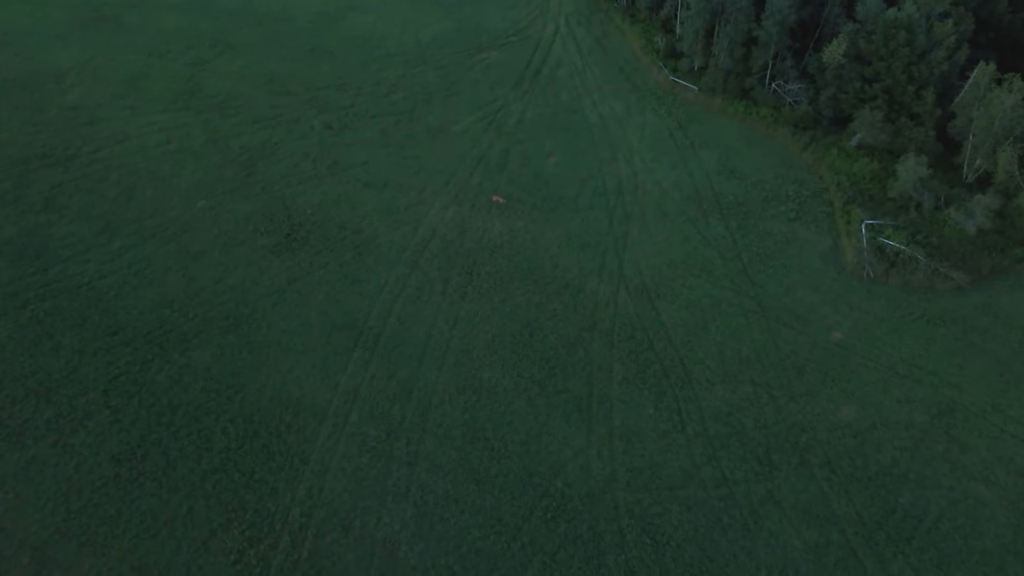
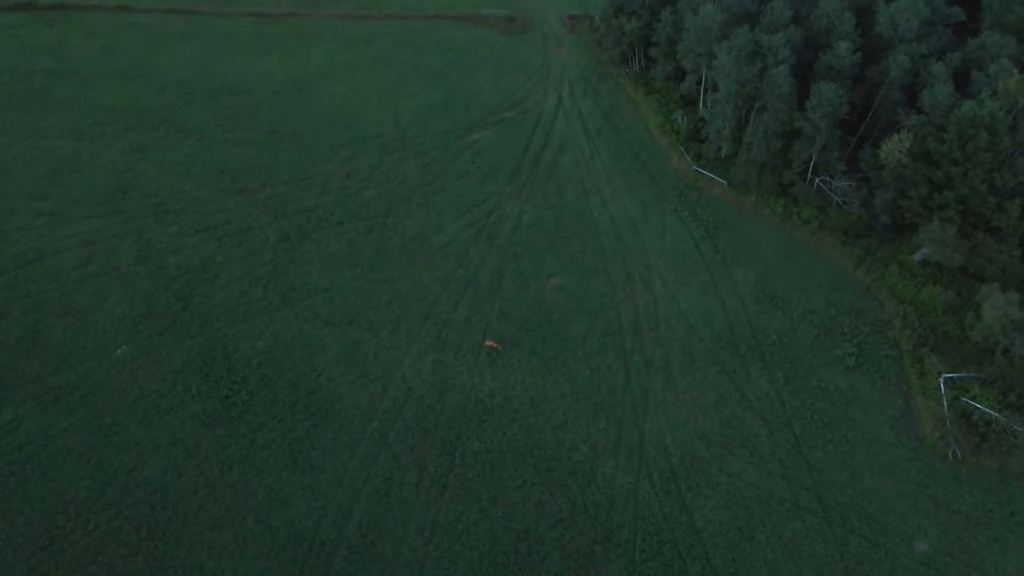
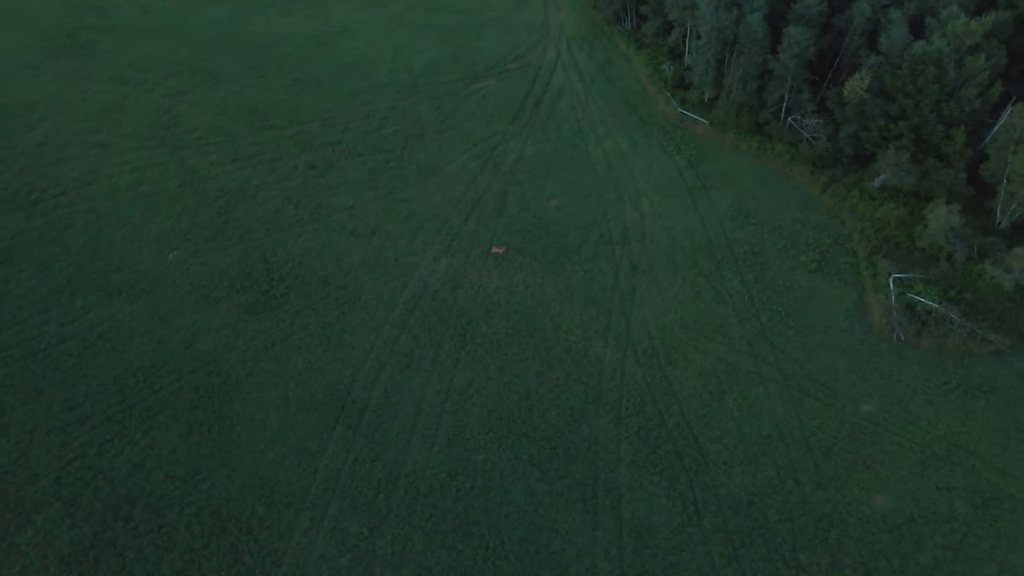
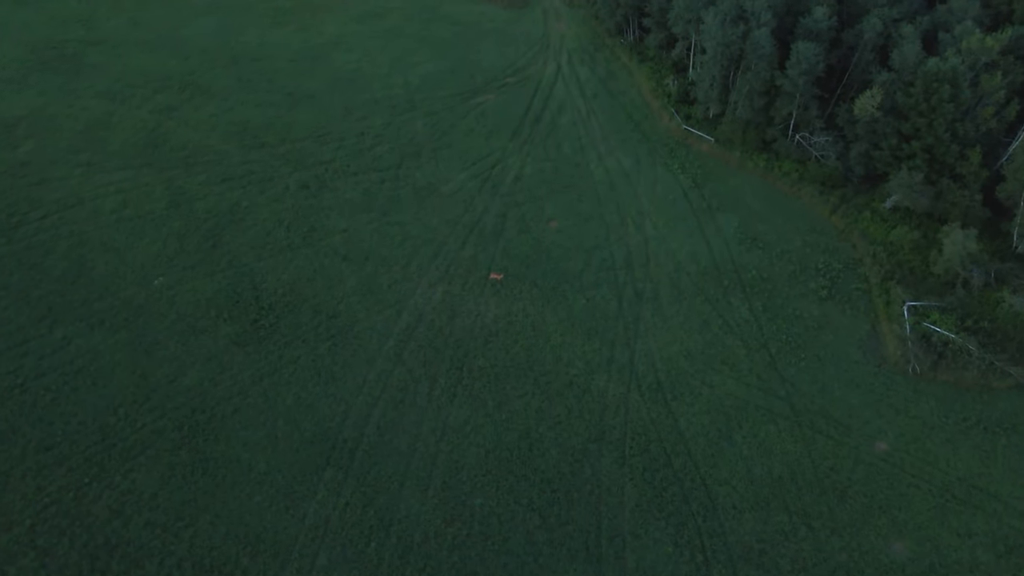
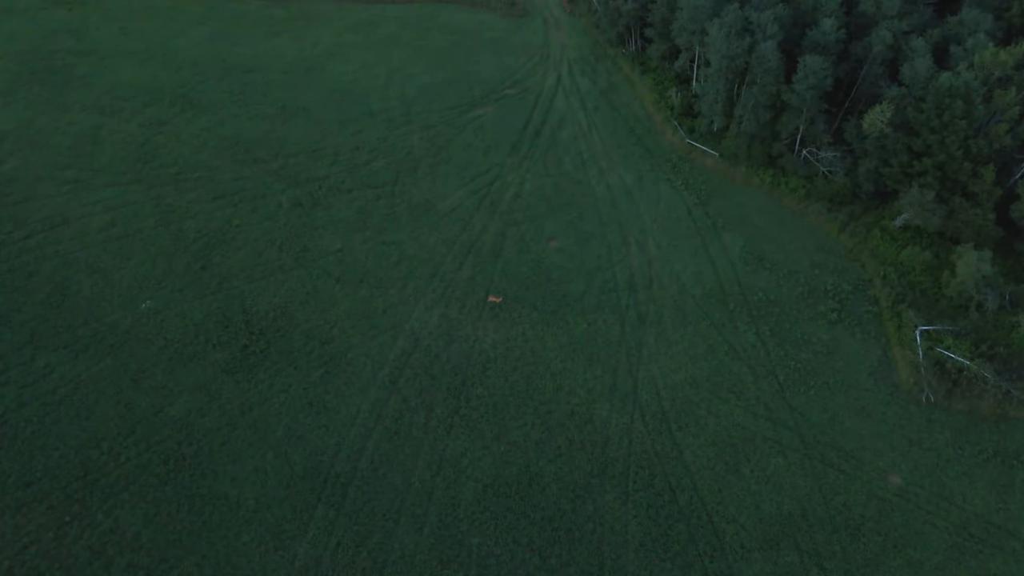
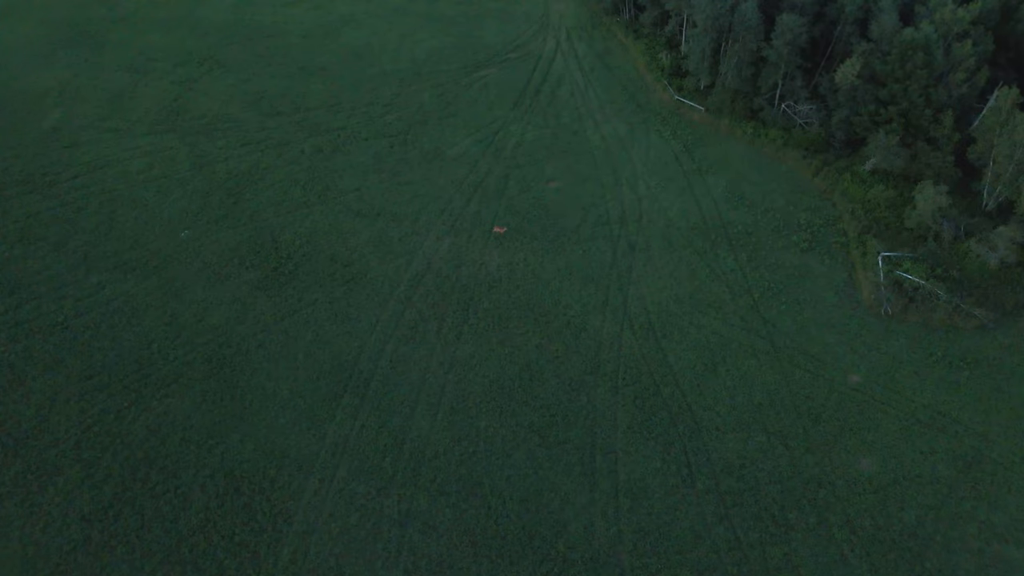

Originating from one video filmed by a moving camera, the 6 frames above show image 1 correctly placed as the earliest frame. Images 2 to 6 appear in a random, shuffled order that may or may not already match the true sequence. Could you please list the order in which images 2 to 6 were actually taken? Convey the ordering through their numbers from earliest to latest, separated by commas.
6, 3, 4, 5, 2
